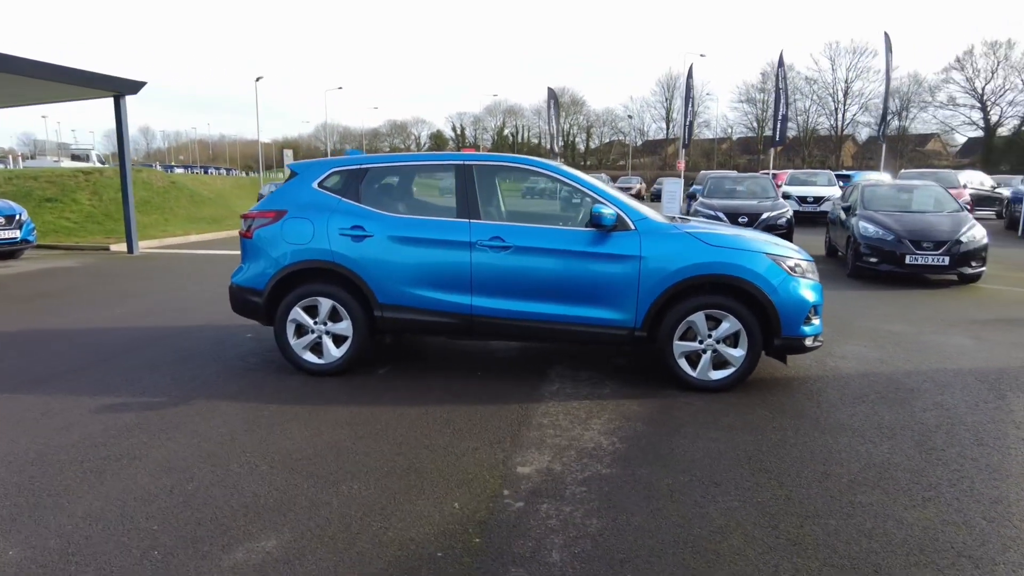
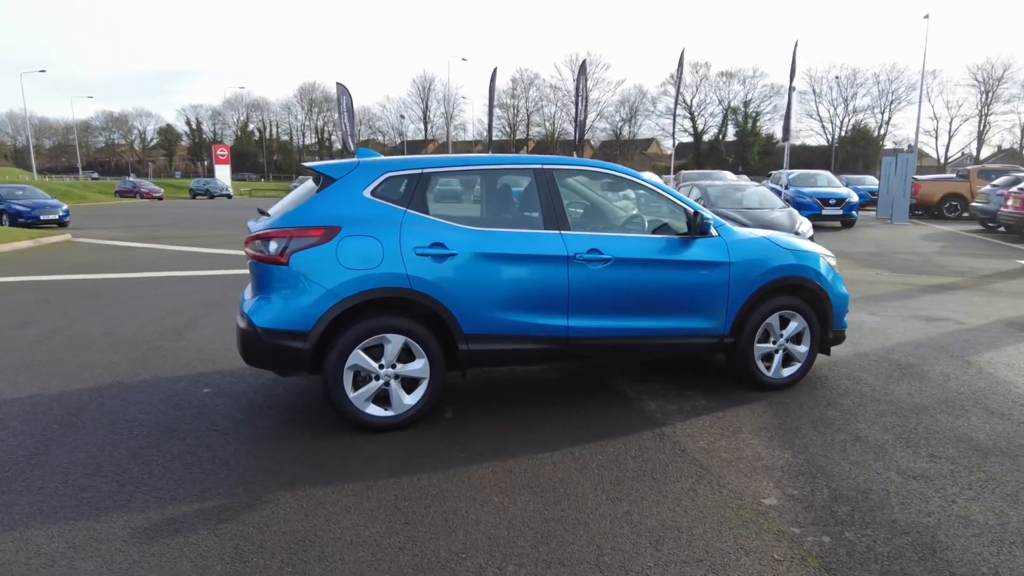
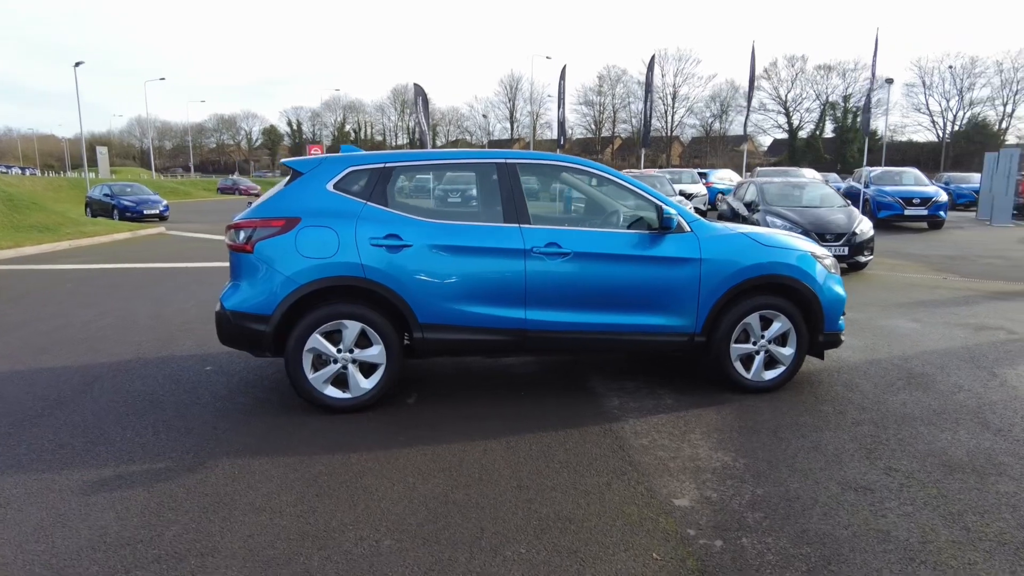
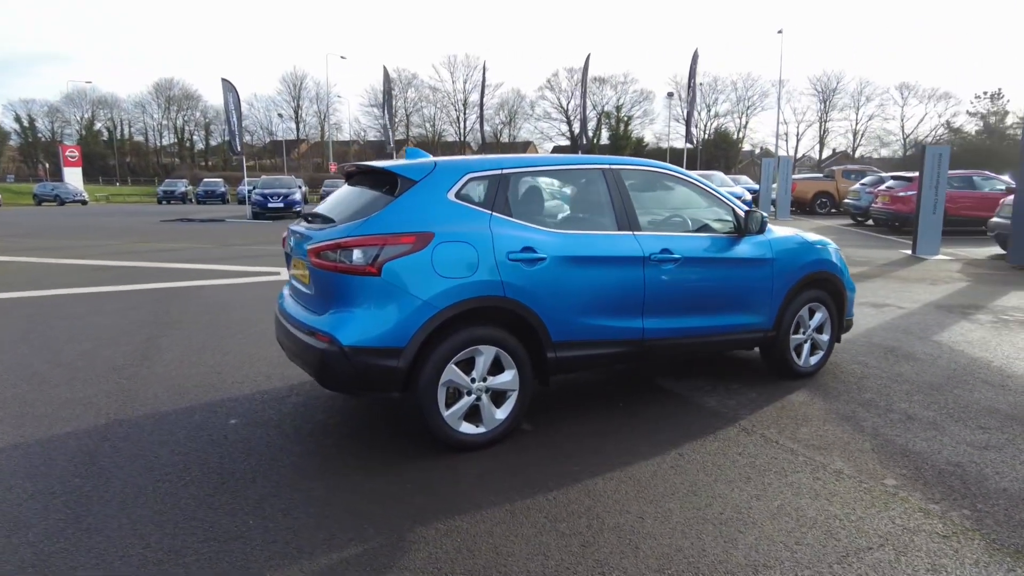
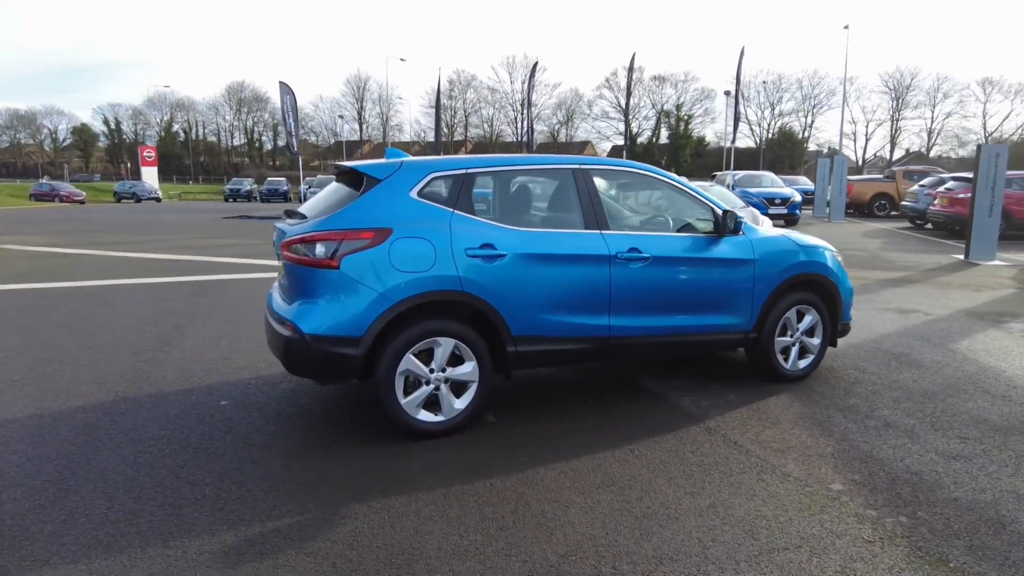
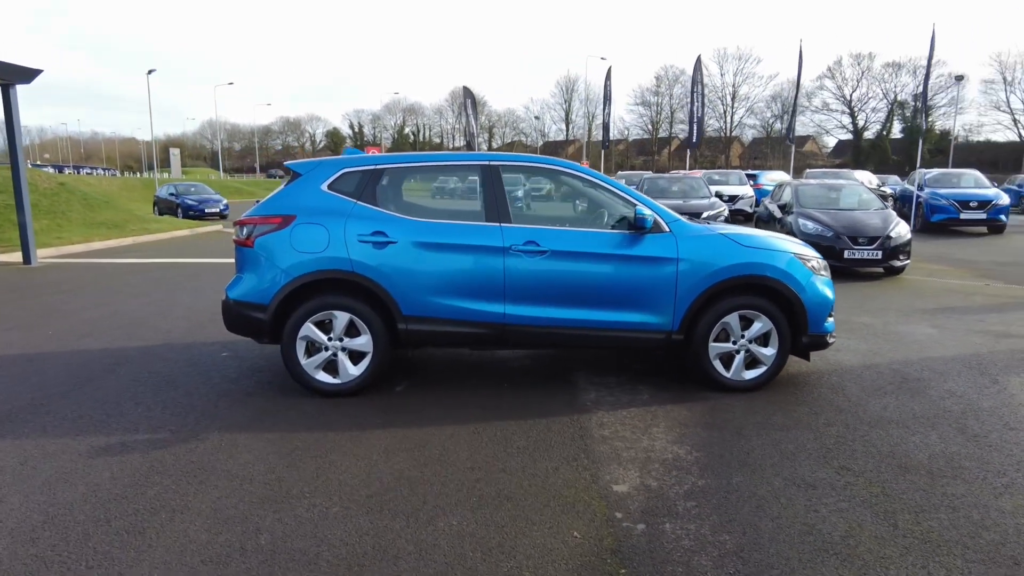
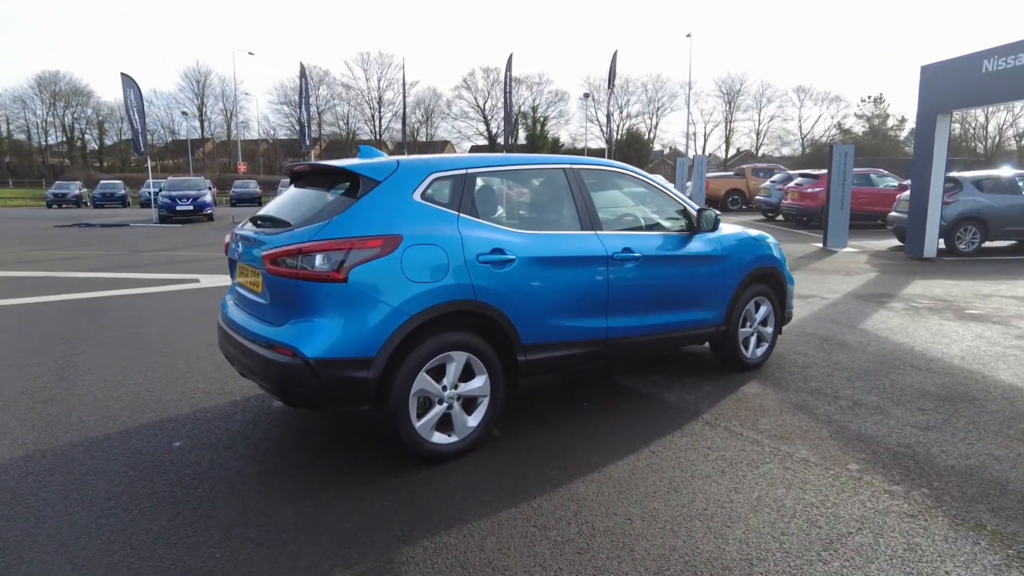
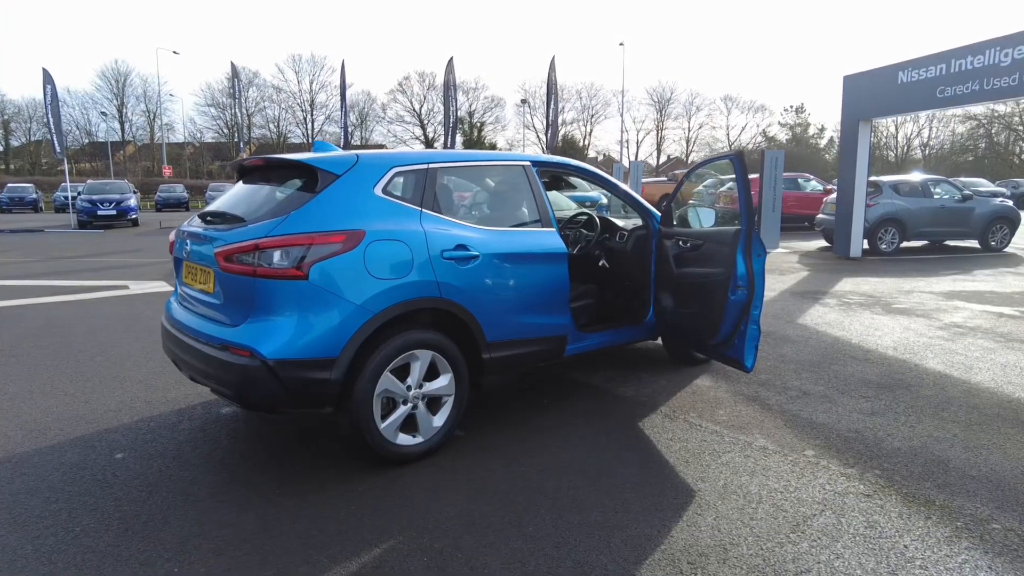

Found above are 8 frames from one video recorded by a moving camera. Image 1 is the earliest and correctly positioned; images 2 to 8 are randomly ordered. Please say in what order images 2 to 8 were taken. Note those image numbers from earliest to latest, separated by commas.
6, 3, 2, 5, 4, 7, 8
